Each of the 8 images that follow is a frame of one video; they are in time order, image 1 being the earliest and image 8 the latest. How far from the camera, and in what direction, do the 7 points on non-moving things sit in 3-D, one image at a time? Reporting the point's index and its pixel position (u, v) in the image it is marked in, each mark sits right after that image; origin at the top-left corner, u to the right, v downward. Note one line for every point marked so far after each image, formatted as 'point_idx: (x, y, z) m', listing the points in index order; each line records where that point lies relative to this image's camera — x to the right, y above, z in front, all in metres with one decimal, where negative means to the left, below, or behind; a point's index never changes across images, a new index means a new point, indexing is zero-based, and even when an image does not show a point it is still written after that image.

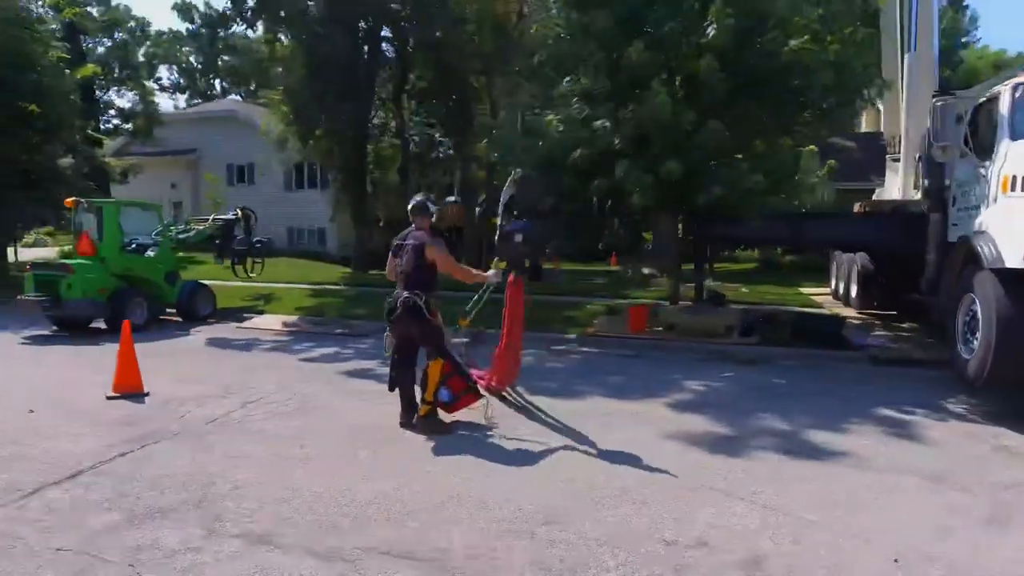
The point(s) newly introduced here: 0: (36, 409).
0: (-4.7, -1.2, +6.4) m
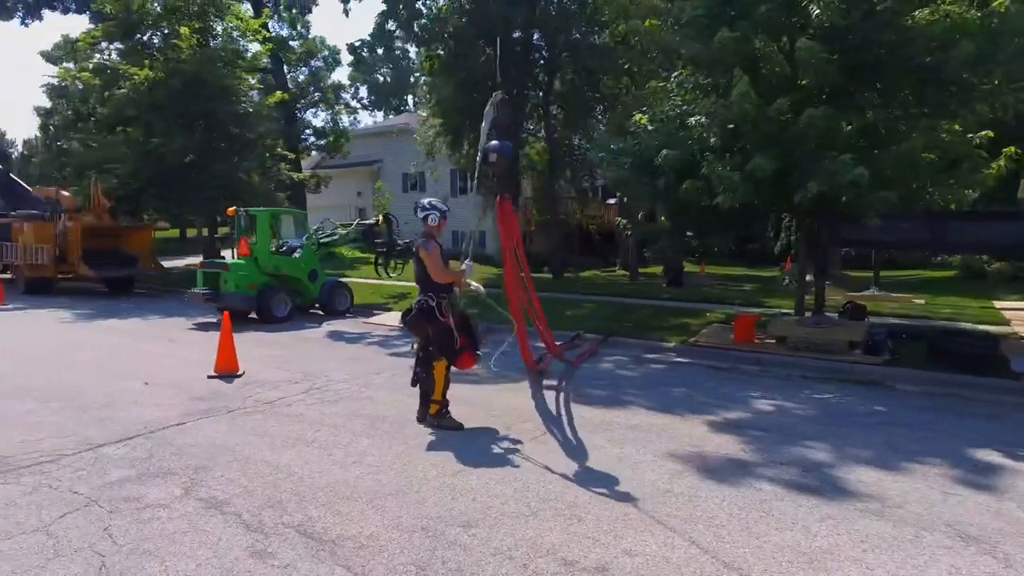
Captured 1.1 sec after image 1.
0: (-4.3, -1.1, +7.7) m
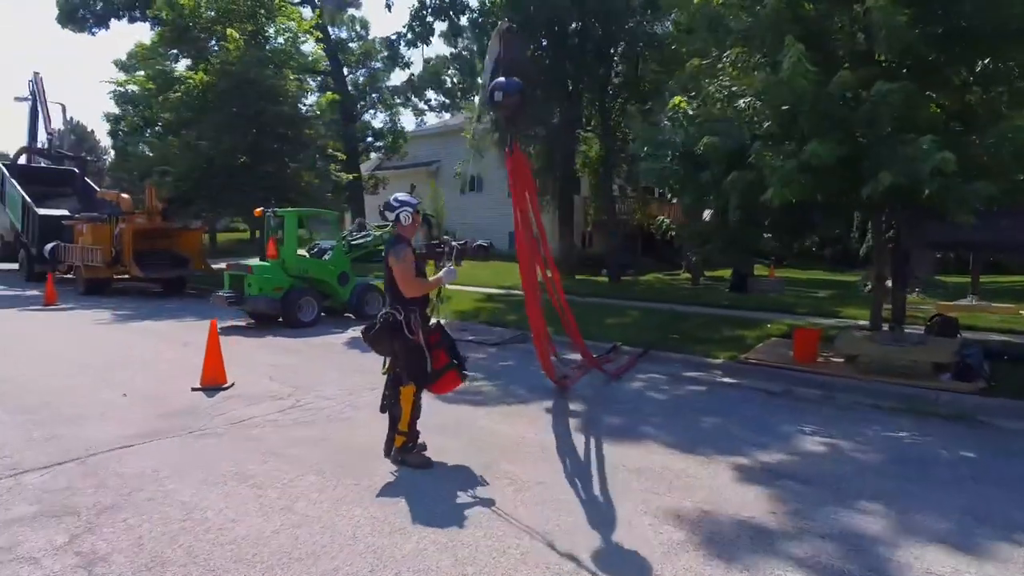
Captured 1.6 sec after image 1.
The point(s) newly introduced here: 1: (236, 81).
0: (-4.3, -1.2, +7.2) m
1: (-8.2, +6.1, +18.9) m
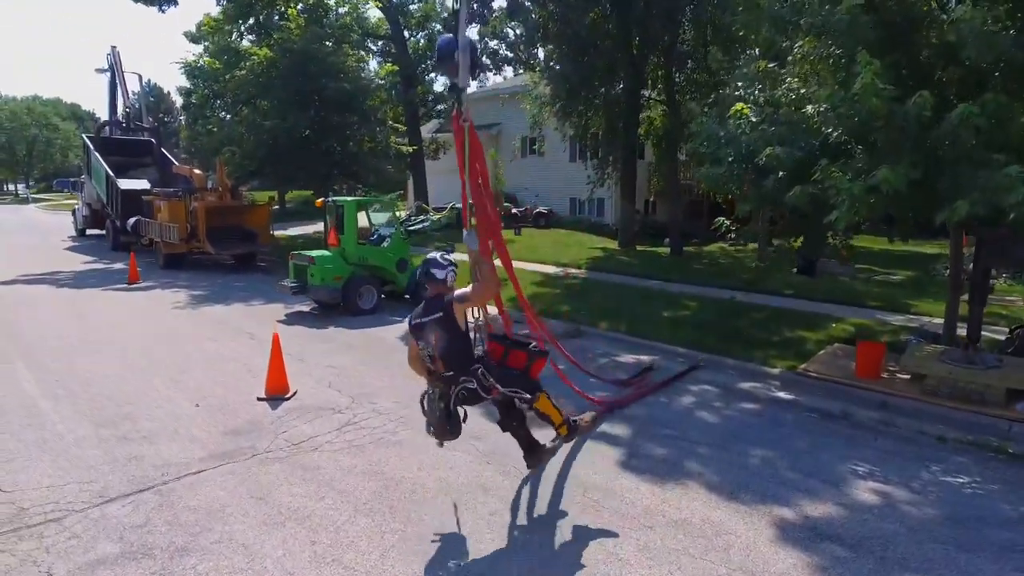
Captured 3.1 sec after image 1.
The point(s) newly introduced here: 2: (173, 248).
0: (-3.7, -1.4, +7.7) m
1: (-6.4, +6.8, +19.1) m
2: (-10.0, +1.2, +18.8) m
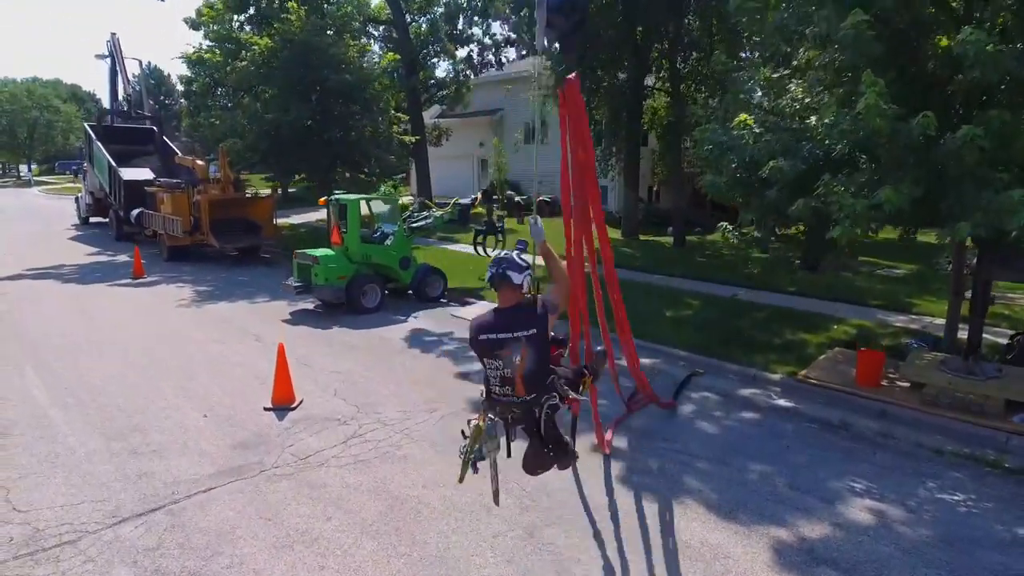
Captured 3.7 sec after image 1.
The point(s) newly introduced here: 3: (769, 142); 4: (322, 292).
0: (-3.7, -1.5, +7.9) m
1: (-6.3, +7.1, +18.9) m
2: (-9.9, +1.4, +18.9) m
3: (+3.3, +1.9, +8.1) m
4: (-3.8, -0.1, +12.7) m
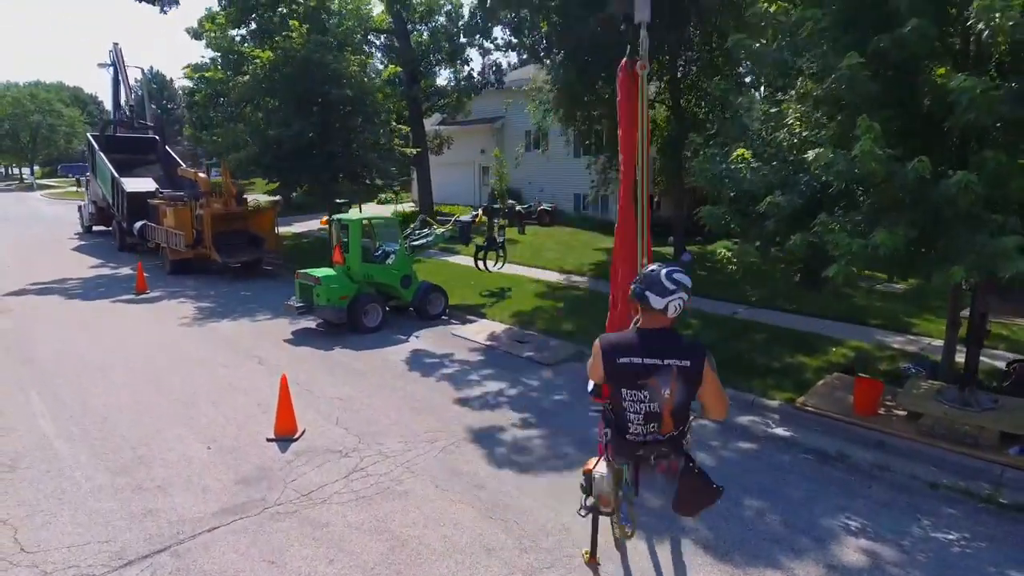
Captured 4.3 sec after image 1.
0: (-3.7, -2.0, +8.0) m
1: (-6.3, +6.7, +19.0) m
2: (-9.9, +1.0, +19.0) m
3: (+3.3, +1.5, +8.2) m
4: (-3.8, -0.5, +12.8) m
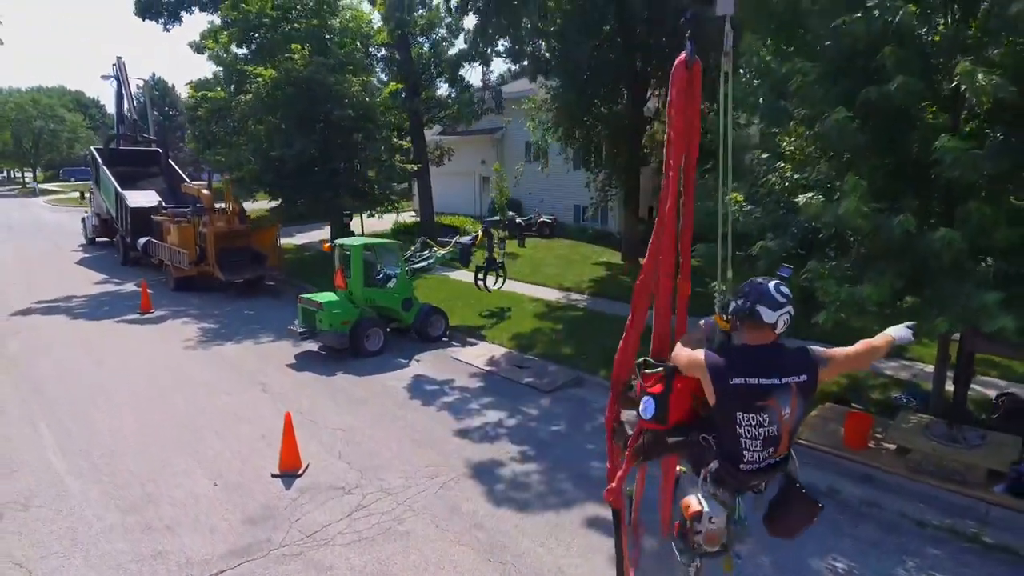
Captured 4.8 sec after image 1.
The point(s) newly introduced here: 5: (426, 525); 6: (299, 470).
0: (-3.7, -2.5, +8.2) m
1: (-6.3, +6.2, +19.2) m
2: (-9.9, +0.5, +19.2) m
3: (+3.3, +0.9, +8.4) m
4: (-3.8, -1.0, +13.0) m
5: (-1.0, -2.7, +7.3) m
6: (-2.8, -2.4, +8.4) m
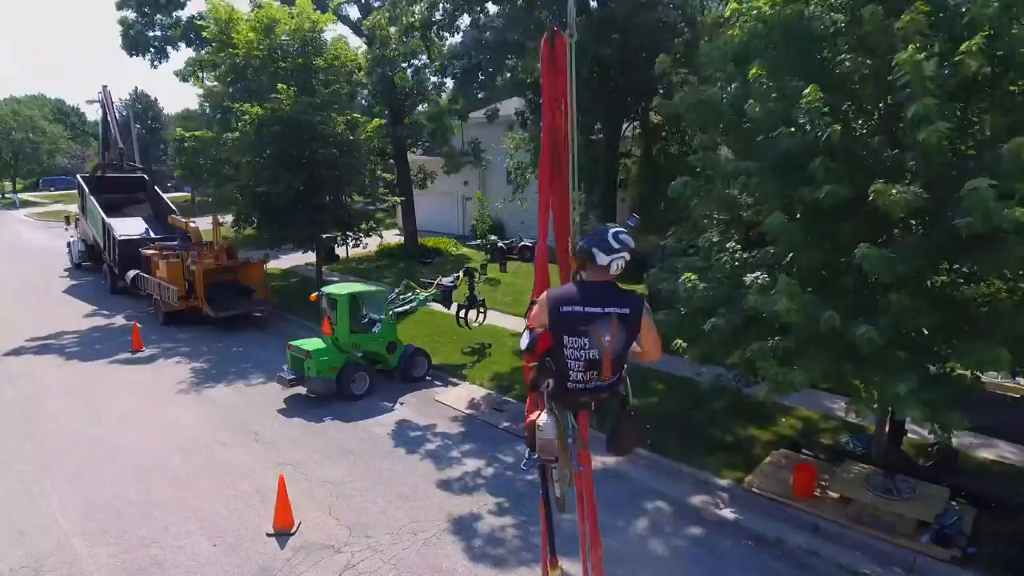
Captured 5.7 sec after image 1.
0: (-4.0, -3.5, +8.8) m
1: (-6.9, +5.2, +19.8) m
2: (-10.5, -0.6, +19.7) m
3: (+2.9, 0.0, +9.3) m
4: (-4.2, -2.0, +13.7) m
5: (-1.3, -3.7, +8.0) m
6: (-3.1, -3.4, +9.1) m
